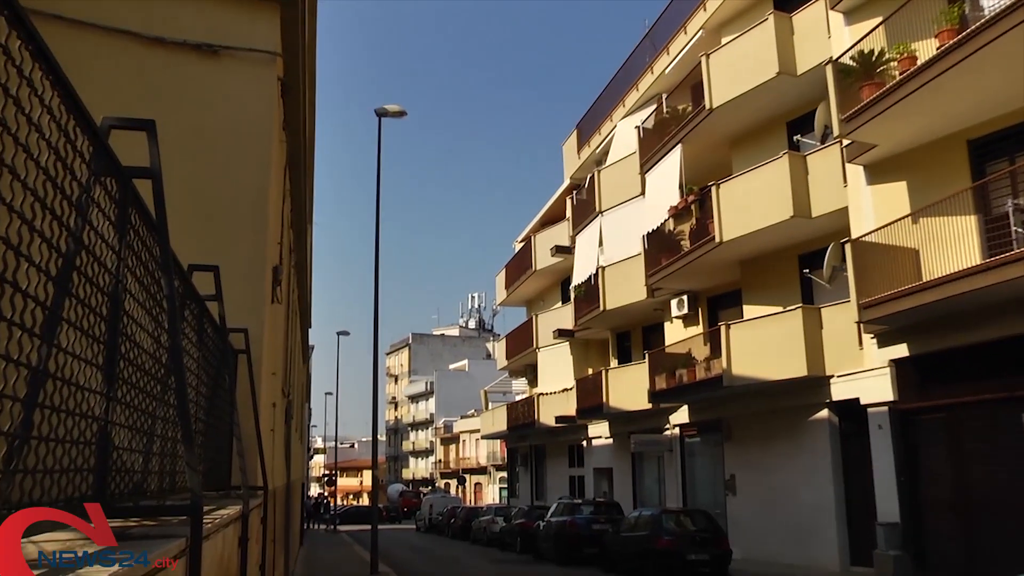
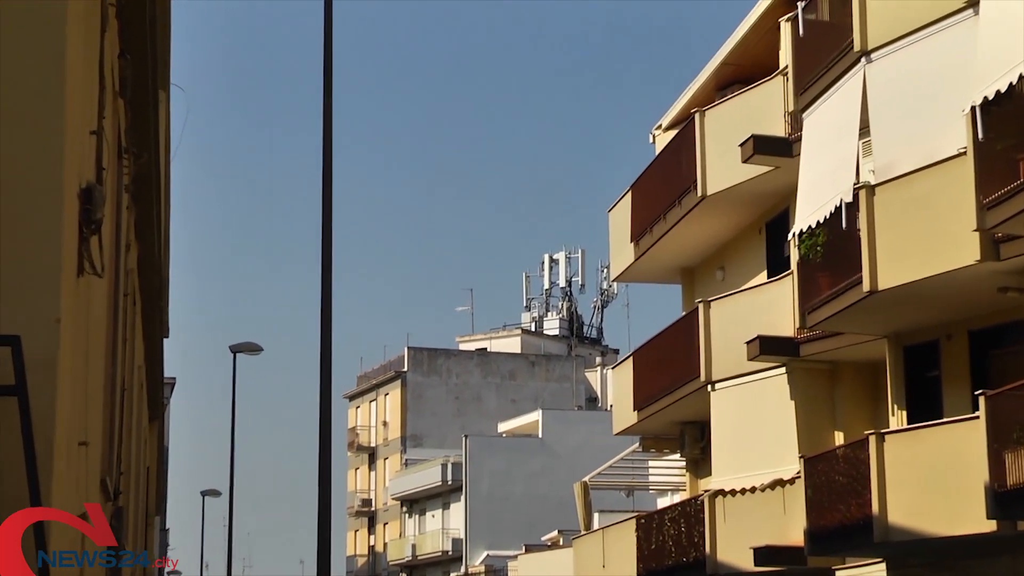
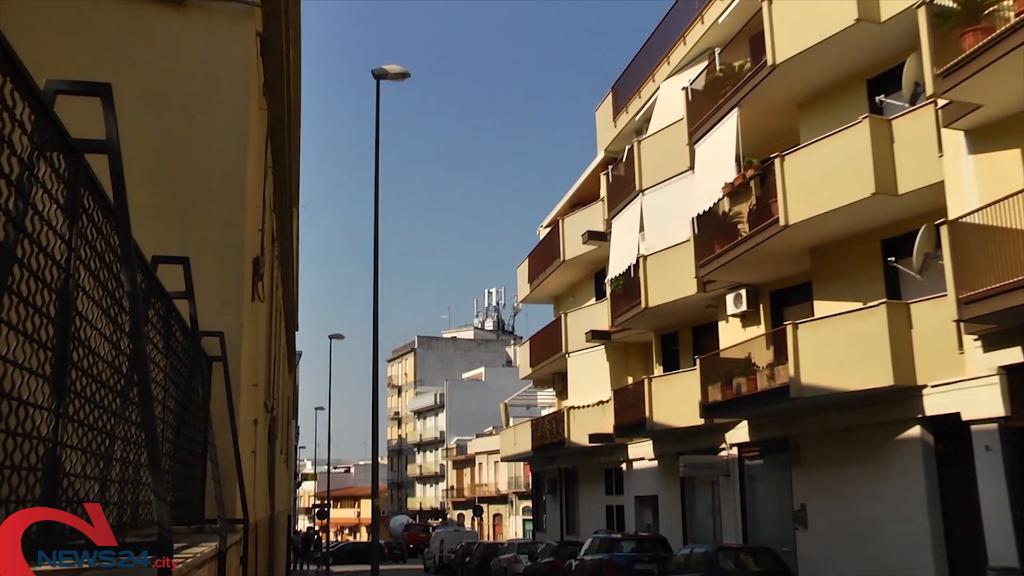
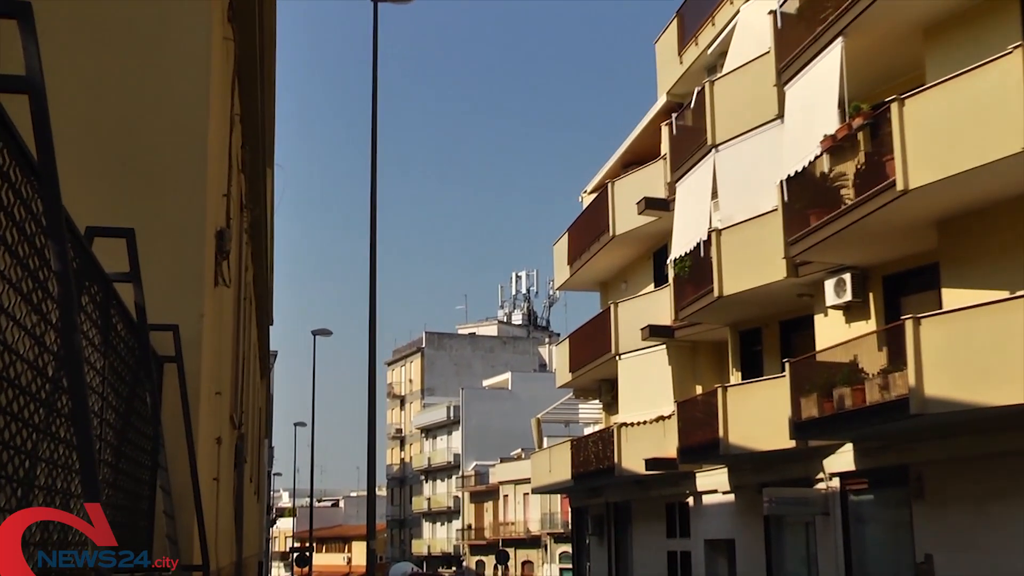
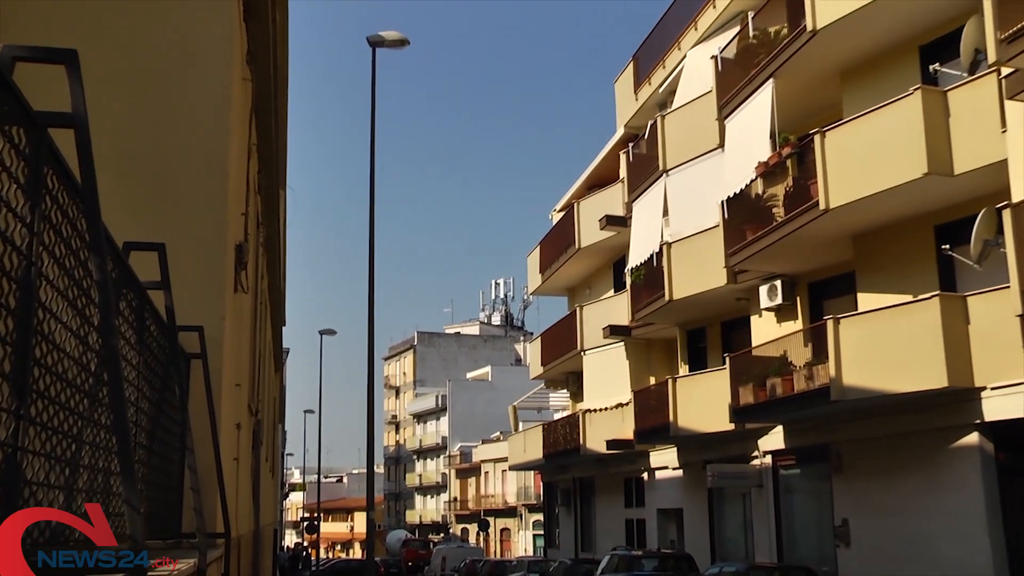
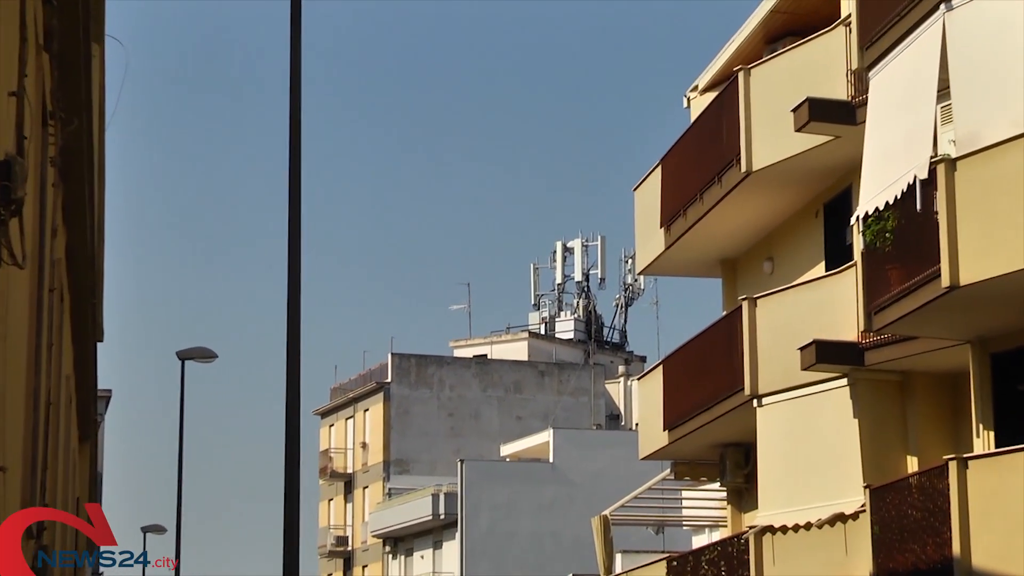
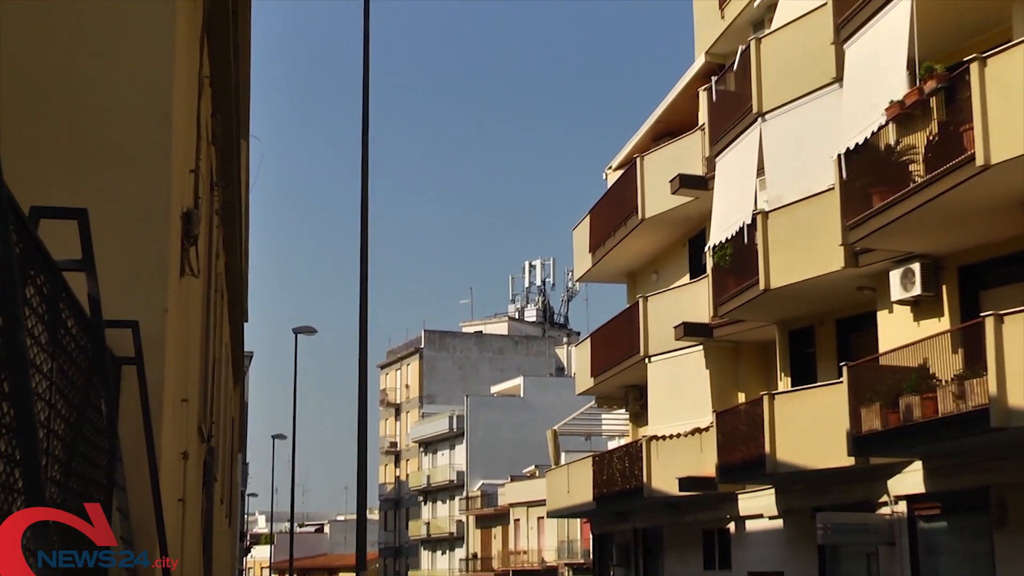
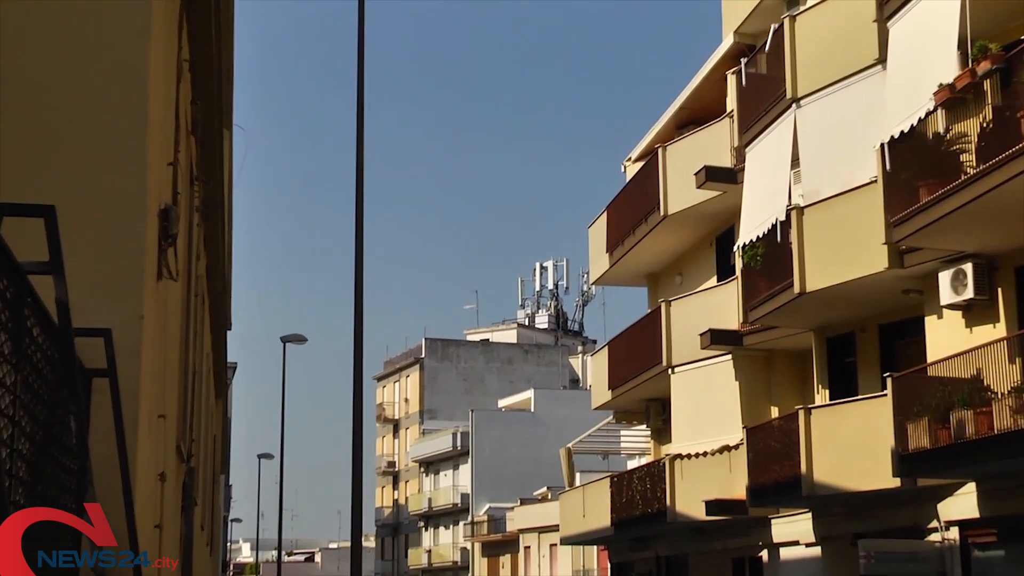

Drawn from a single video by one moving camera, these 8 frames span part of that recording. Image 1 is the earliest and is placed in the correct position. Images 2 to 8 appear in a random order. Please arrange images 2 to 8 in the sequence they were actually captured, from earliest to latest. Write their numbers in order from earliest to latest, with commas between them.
3, 5, 4, 7, 8, 2, 6
